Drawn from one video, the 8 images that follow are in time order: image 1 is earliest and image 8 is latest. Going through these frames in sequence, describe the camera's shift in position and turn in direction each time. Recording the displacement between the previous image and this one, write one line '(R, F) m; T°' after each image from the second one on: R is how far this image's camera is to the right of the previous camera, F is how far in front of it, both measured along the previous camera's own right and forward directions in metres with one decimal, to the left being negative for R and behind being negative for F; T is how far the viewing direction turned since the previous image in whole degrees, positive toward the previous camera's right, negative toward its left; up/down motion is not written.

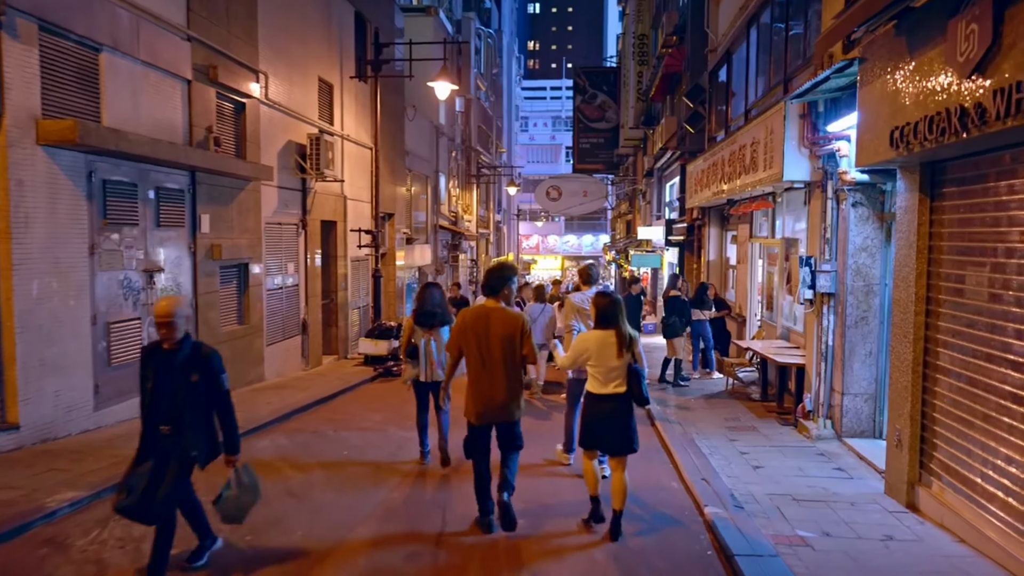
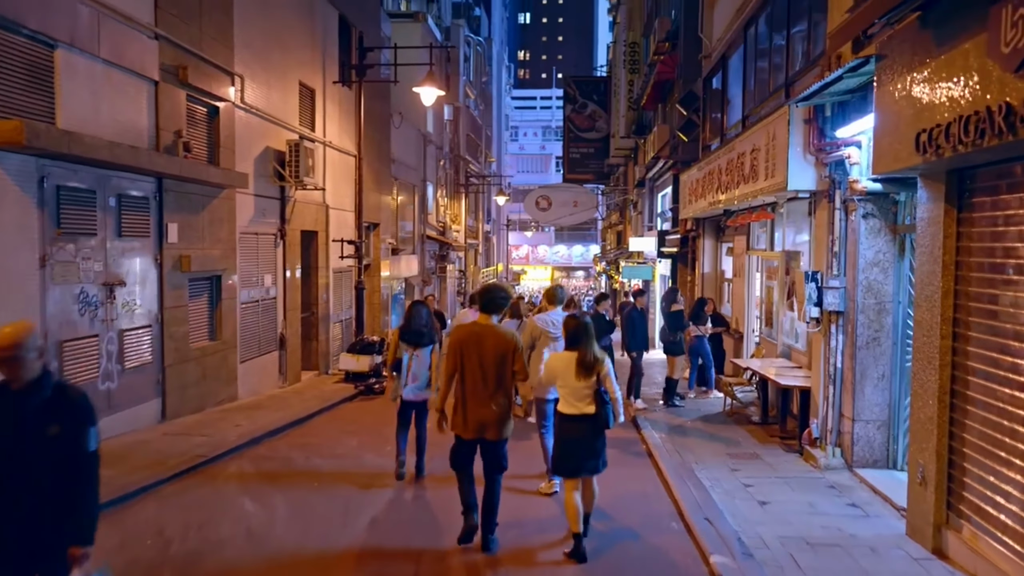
(0.0, +0.6) m; +1°
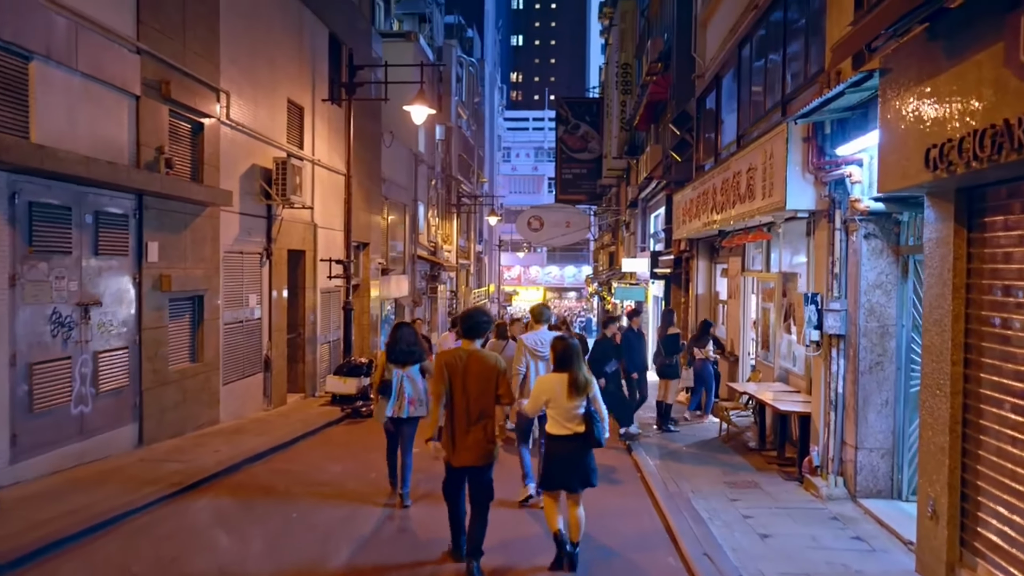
(0.0, +0.3) m; +1°
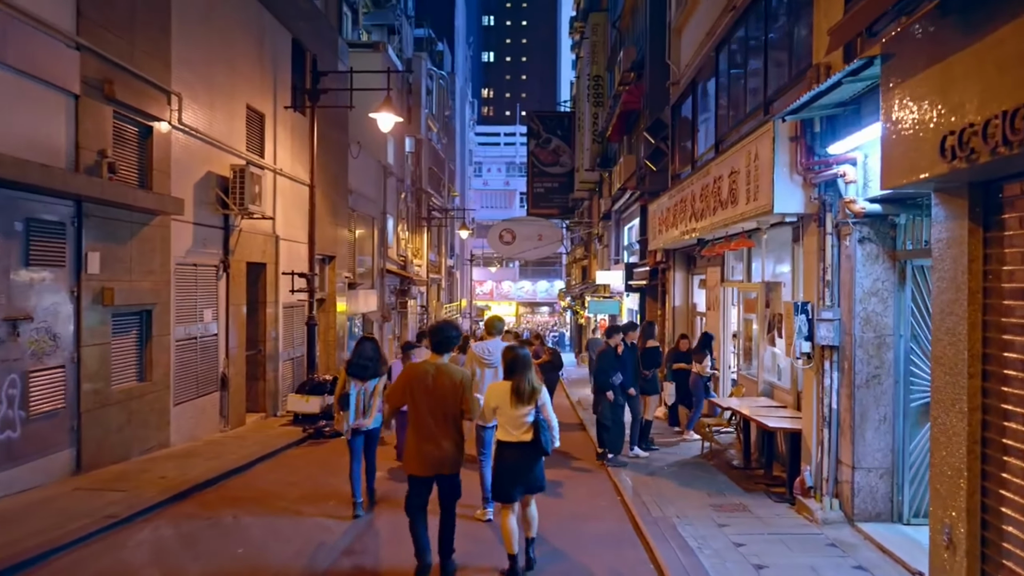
(0.0, +0.6) m; +2°
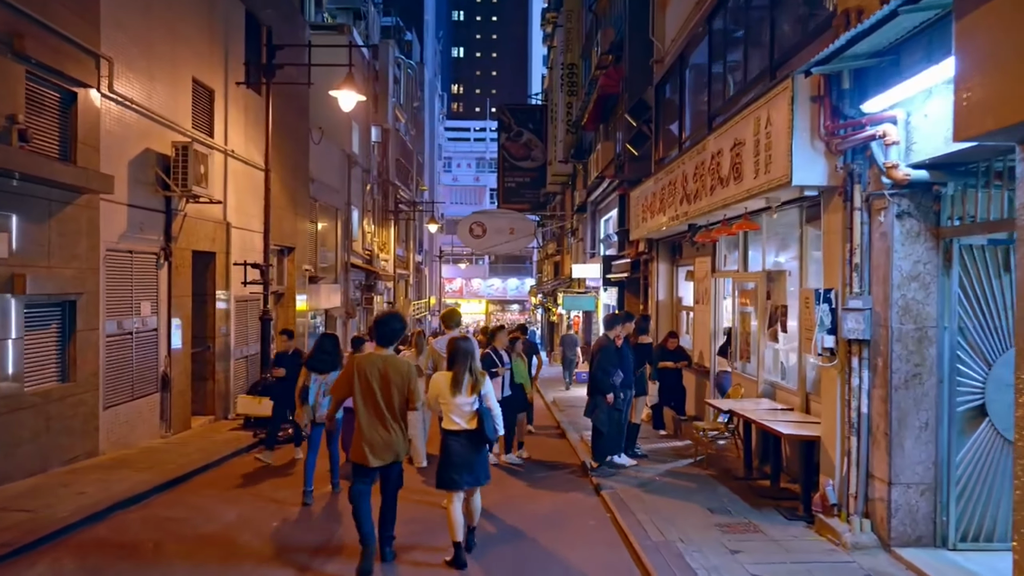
(0.0, +1.1) m; +2°
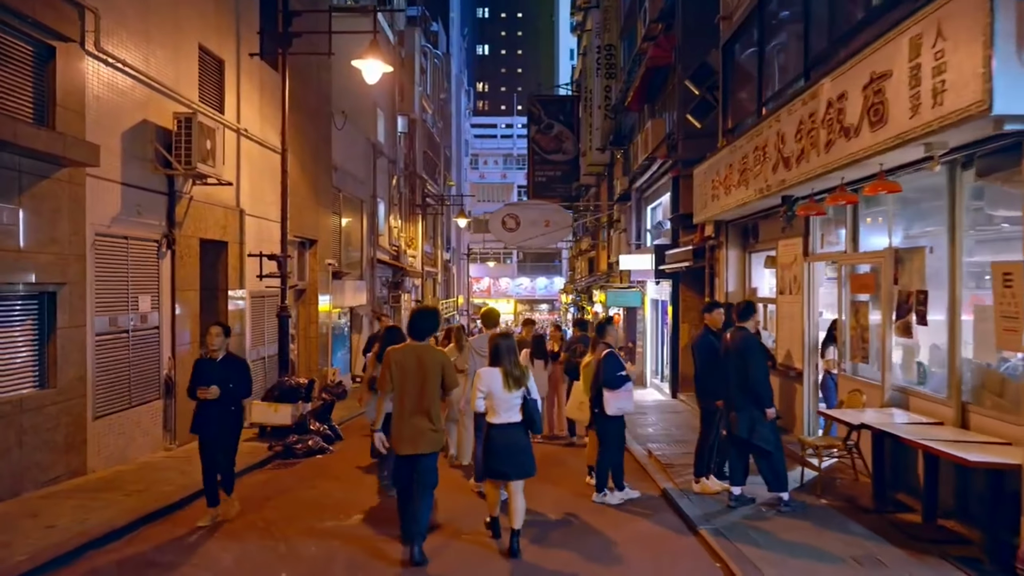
(-0.4, +1.7) m; -2°
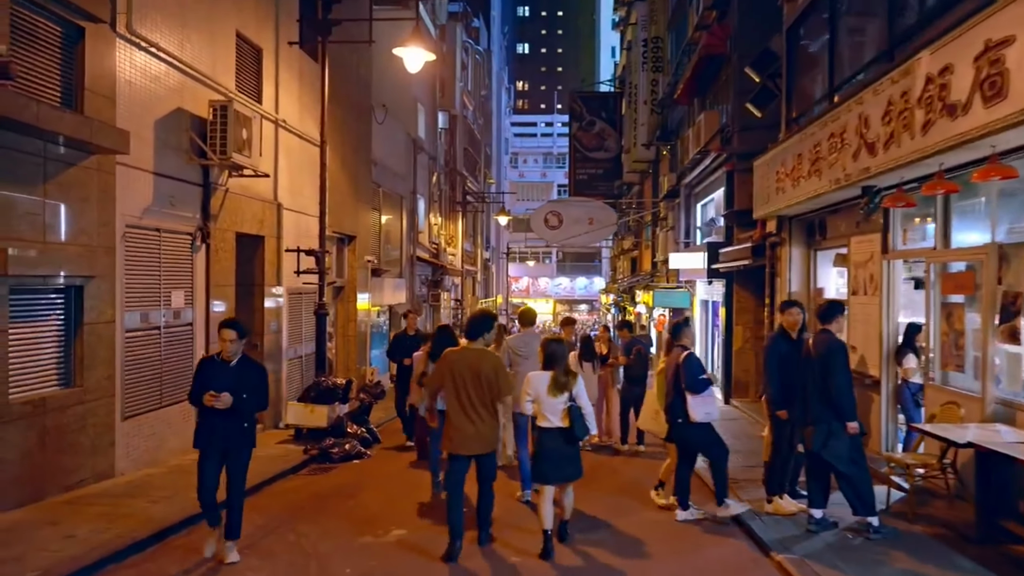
(-0.1, +0.6) m; -3°
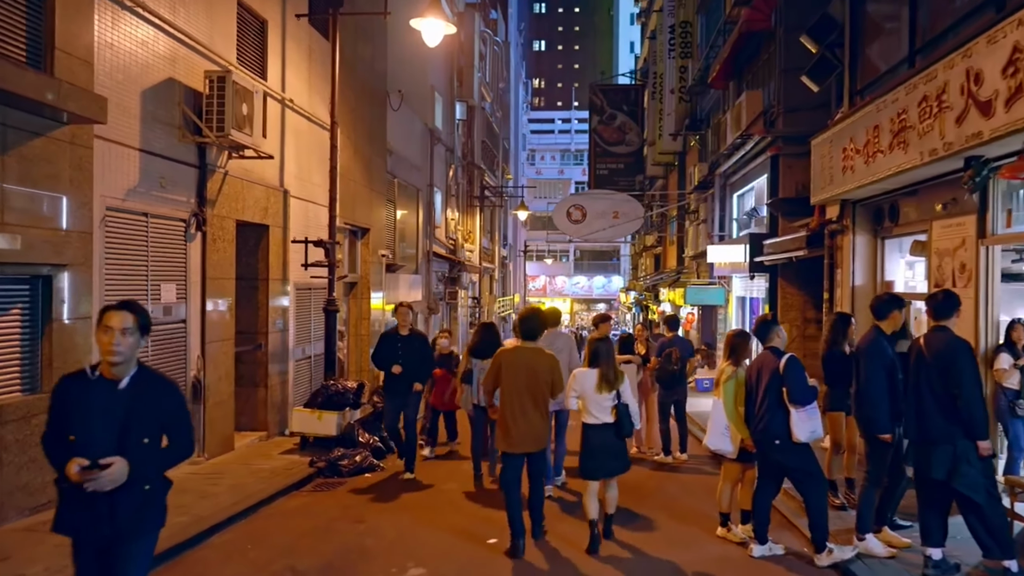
(-0.2, +1.2) m; -1°
